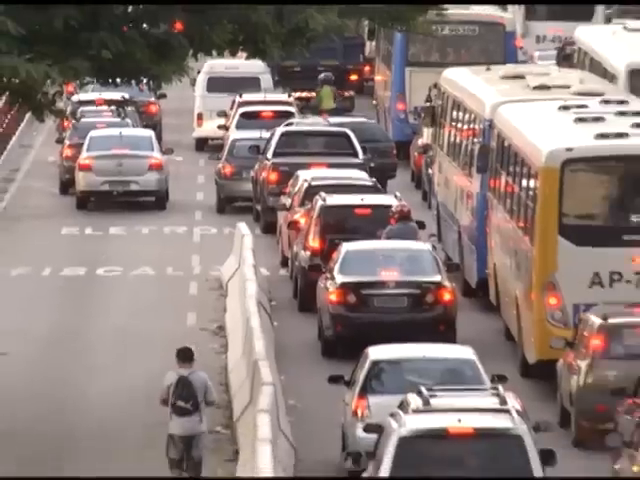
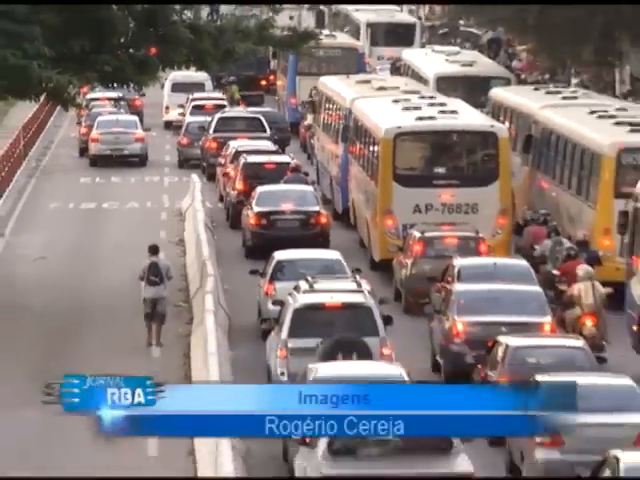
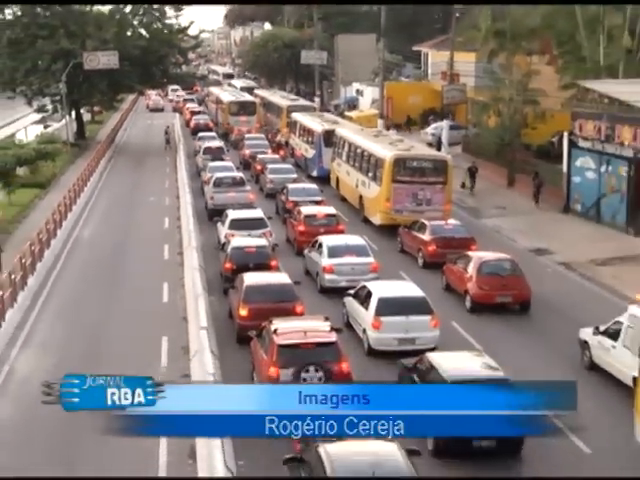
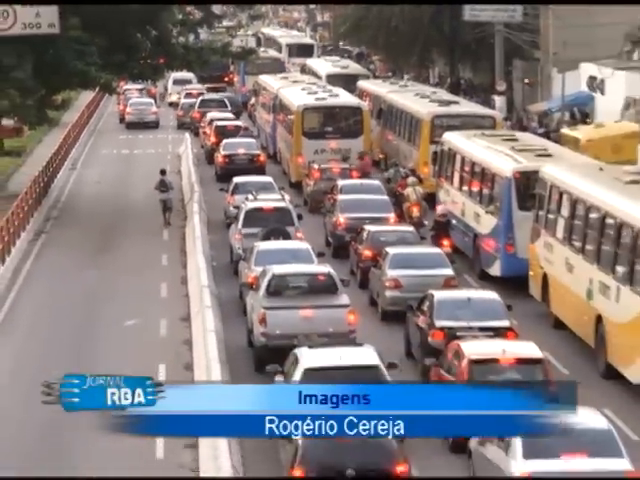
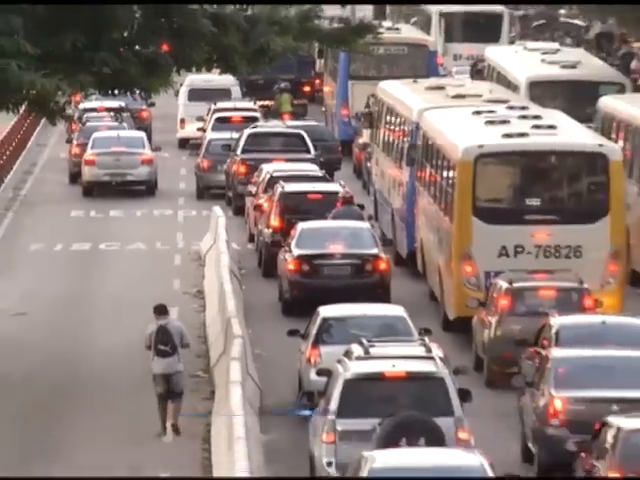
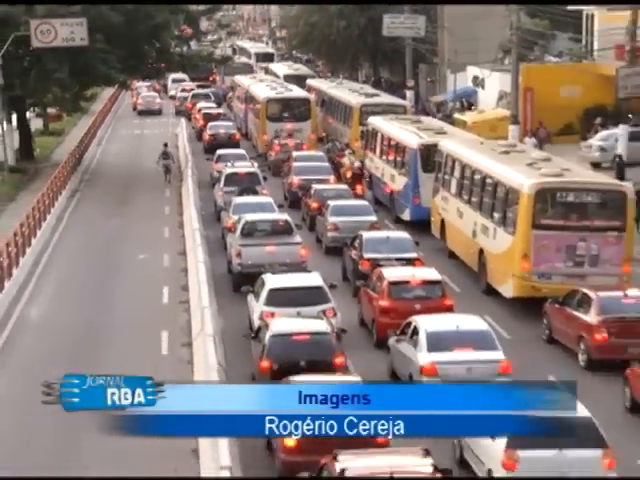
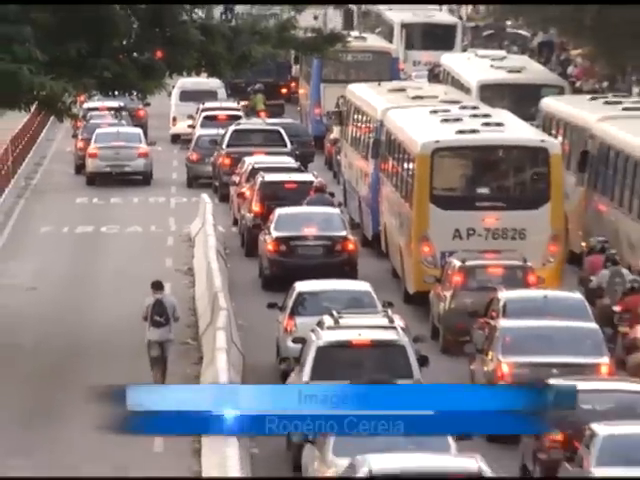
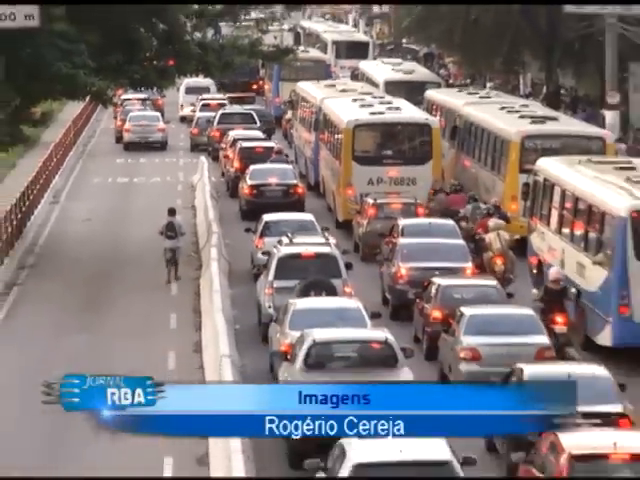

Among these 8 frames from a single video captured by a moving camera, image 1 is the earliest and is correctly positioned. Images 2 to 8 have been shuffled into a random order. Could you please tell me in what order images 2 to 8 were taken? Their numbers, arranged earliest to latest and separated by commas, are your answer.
5, 7, 2, 8, 4, 6, 3
